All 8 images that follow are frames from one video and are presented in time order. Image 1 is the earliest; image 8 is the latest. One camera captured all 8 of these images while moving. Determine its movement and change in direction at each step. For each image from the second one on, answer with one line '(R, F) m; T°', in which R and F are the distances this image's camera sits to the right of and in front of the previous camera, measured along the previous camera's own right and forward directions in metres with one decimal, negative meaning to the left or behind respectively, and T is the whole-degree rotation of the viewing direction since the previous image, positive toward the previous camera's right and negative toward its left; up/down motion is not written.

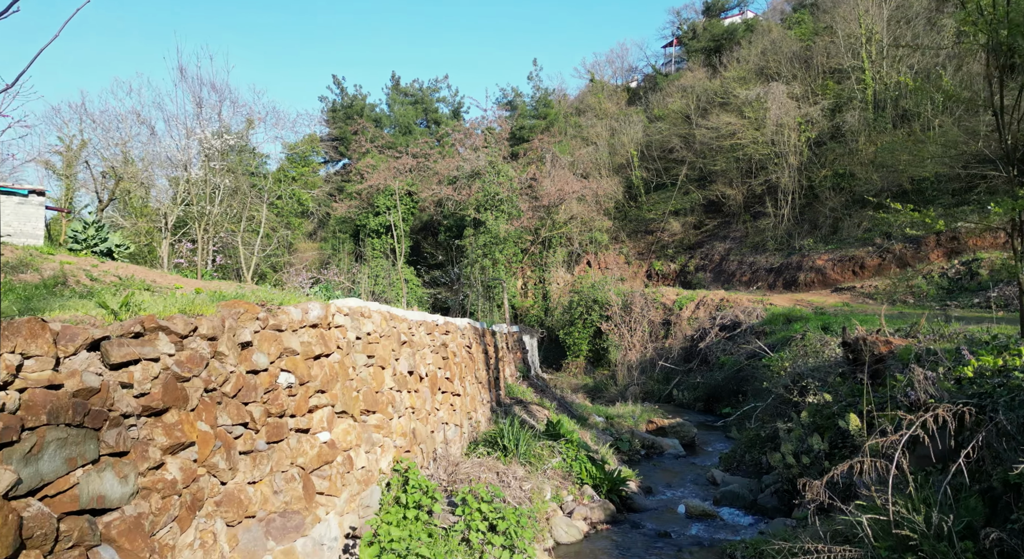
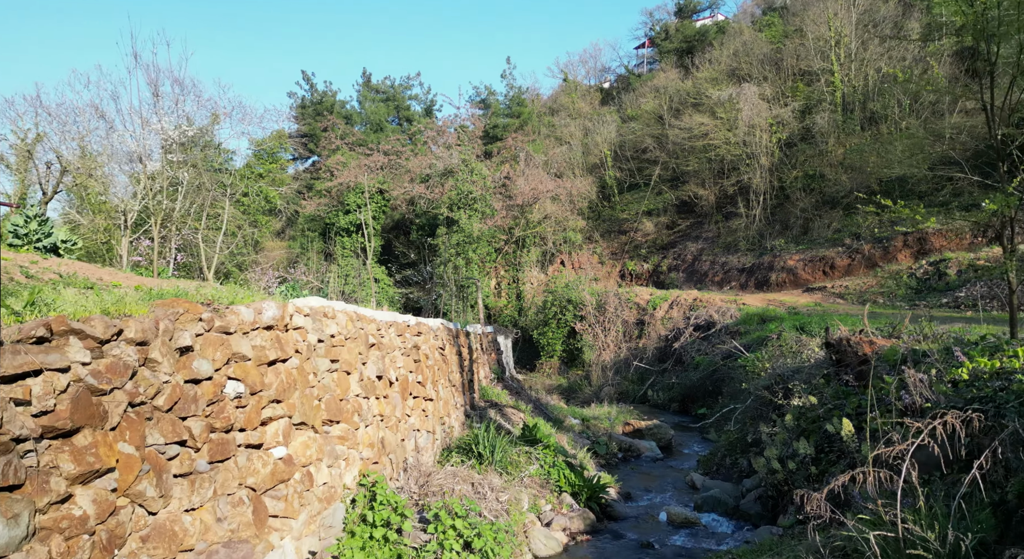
(0.0, +0.3) m; +2°
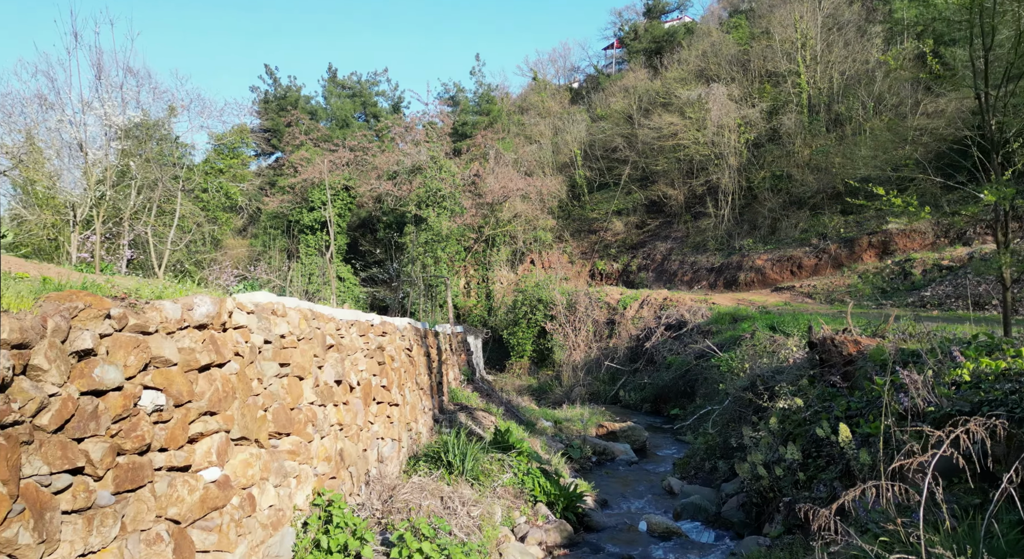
(0.0, +0.4) m; +3°
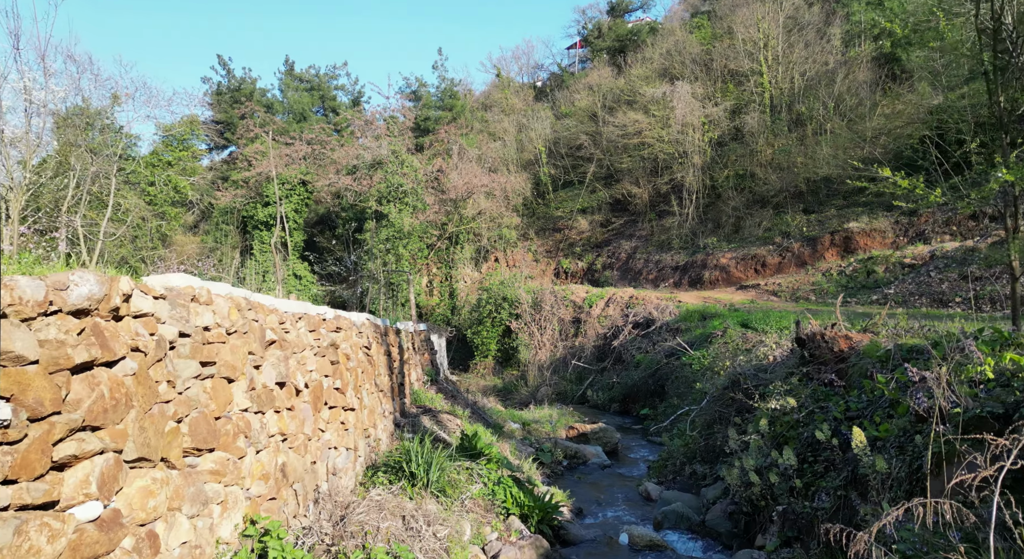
(-0.1, +0.5) m; +3°
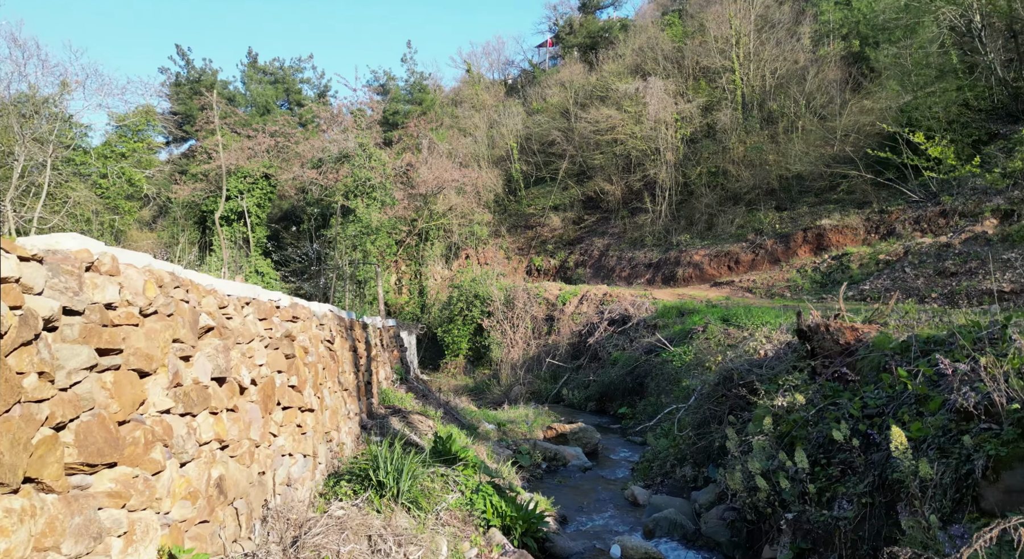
(-0.1, +0.5) m; +2°
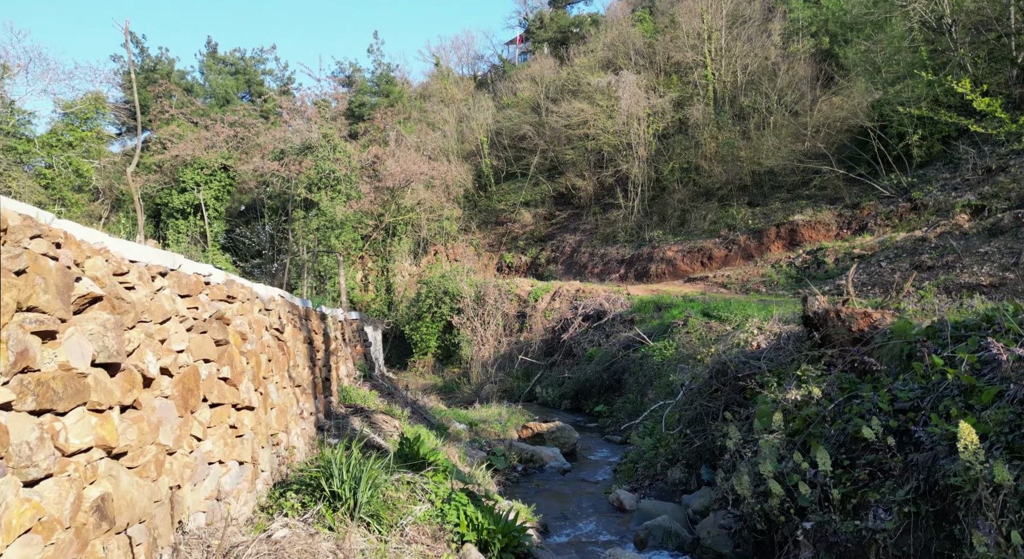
(0.0, +0.6) m; +3°
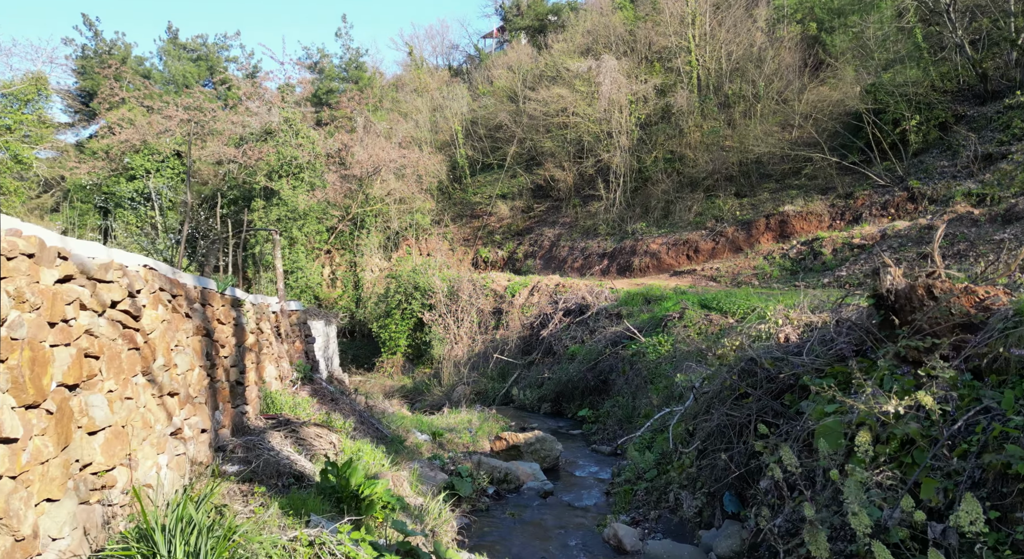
(+0.1, +1.4) m; +2°
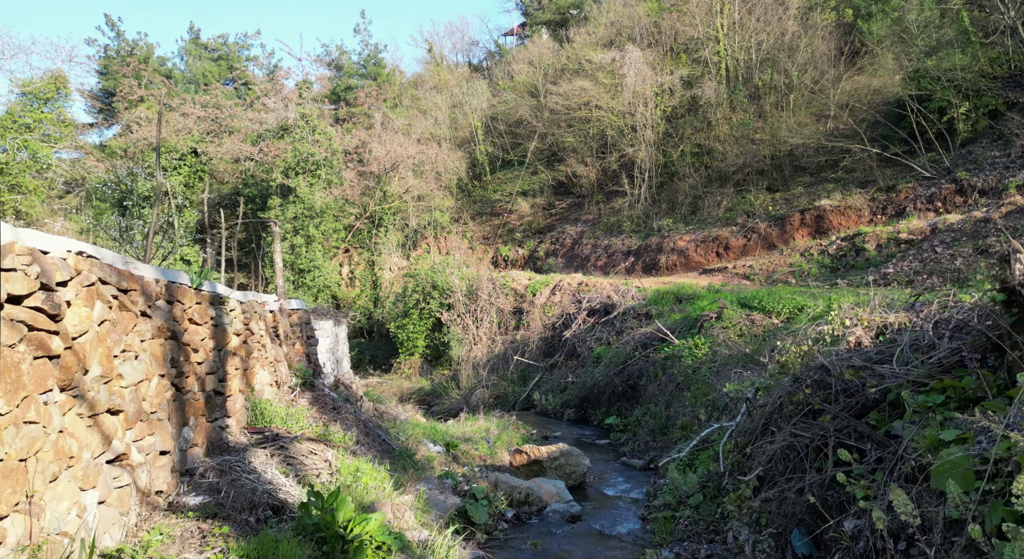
(0.0, +0.8) m; -2°
